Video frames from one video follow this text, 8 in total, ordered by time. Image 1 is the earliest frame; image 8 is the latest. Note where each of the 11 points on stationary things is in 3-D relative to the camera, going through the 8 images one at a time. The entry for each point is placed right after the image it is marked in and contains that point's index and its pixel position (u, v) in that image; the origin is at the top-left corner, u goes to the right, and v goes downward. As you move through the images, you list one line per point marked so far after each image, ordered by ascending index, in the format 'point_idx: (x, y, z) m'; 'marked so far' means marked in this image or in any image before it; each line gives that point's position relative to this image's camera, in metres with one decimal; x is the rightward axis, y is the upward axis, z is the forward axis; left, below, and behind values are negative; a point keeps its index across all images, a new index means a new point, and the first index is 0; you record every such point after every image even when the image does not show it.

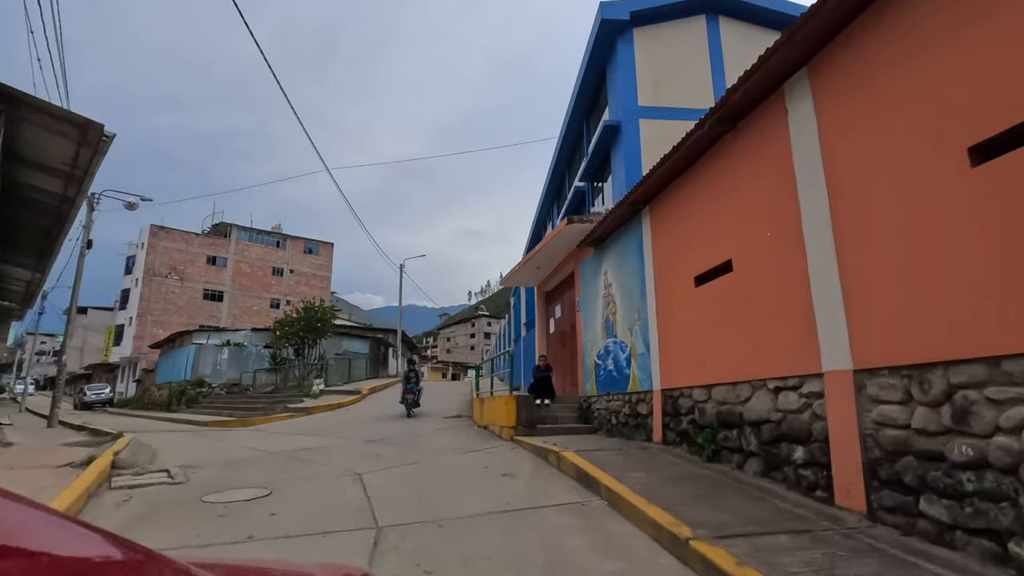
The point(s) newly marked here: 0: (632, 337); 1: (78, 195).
0: (+1.5, -0.6, +6.6) m
1: (-7.4, +1.6, +9.3) m
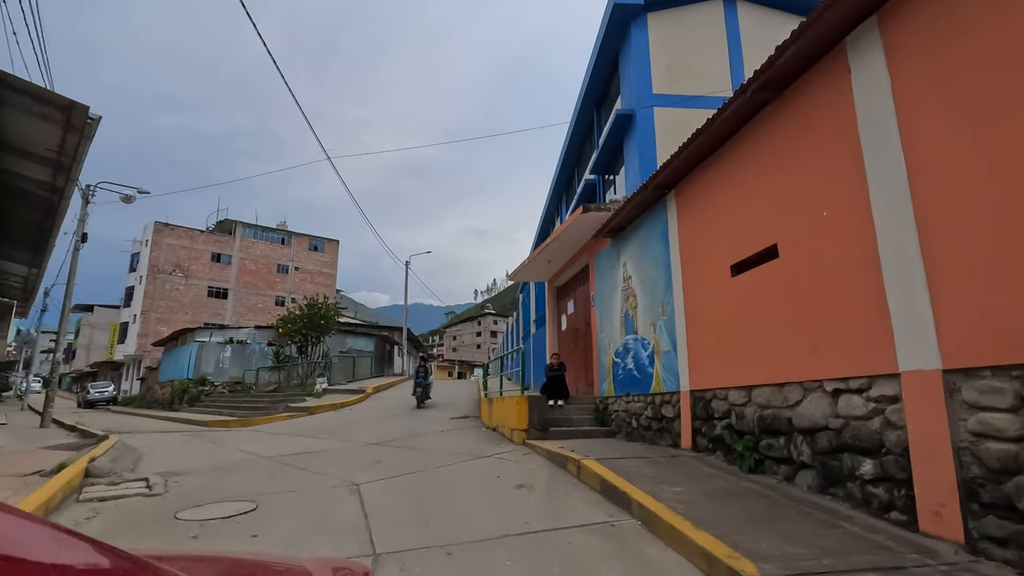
0: (+1.6, -0.5, +6.0) m
1: (-7.3, +1.7, +8.8) m
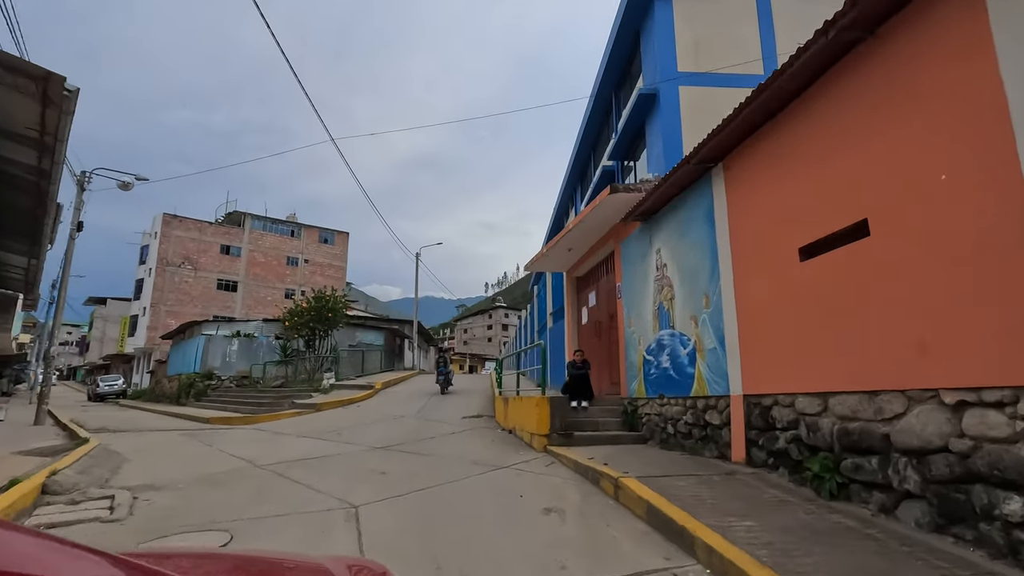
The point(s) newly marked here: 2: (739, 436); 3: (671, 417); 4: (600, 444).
0: (+1.8, -0.4, +5.3) m
1: (-7.0, +1.8, +8.2) m
2: (+1.9, -1.2, +4.5) m
3: (+1.7, -1.4, +5.8) m
4: (+1.0, -1.8, +6.3) m
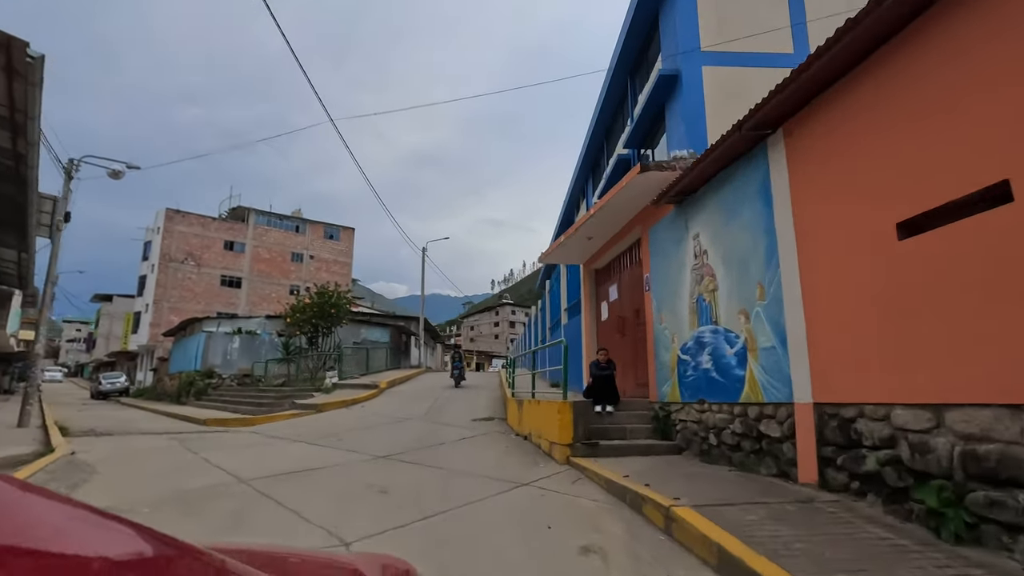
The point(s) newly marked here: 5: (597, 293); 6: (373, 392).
0: (+2.0, -0.3, +4.5) m
1: (-6.8, +1.9, +7.6) m
2: (+2.1, -1.1, +3.7) m
3: (+1.9, -1.3, +5.1) m
4: (+1.2, -1.7, +5.6) m
5: (+1.5, -0.1, +9.4) m
6: (-3.6, -2.7, +13.9) m
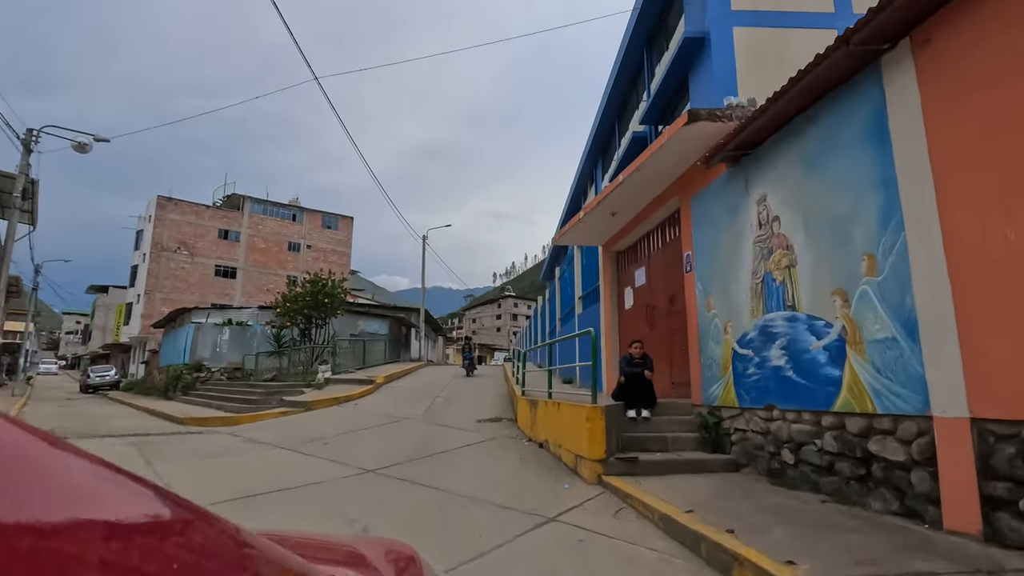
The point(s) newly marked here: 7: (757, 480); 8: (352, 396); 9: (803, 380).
0: (+2.1, -0.1, +3.4) m
1: (-6.6, +2.2, +6.4) m
2: (+2.2, -1.0, +2.6) m
3: (+2.0, -1.1, +4.0) m
4: (+1.4, -1.5, +4.5) m
5: (+1.7, +0.2, +8.3) m
6: (-3.4, -2.4, +12.8) m
7: (+1.9, -1.5, +4.1) m
8: (-3.5, -2.4, +11.9) m
9: (+2.1, -0.6, +3.8) m
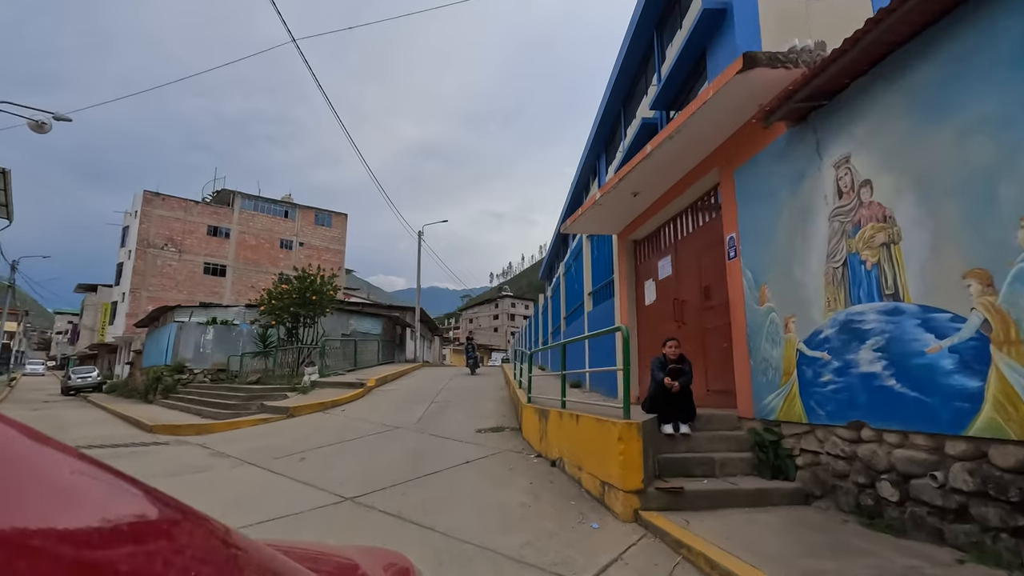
0: (+2.2, 0.0, +2.5) m
1: (-6.6, +2.3, +5.5) m
2: (+2.3, -0.9, +1.7) m
3: (+2.1, -1.0, +3.0) m
4: (+1.5, -1.4, +3.6) m
5: (+1.7, +0.3, +7.4) m
6: (-3.4, -2.3, +11.9) m
7: (+2.0, -1.4, +3.2) m
8: (-3.5, -2.3, +10.9) m
9: (+2.1, -0.5, +2.9) m
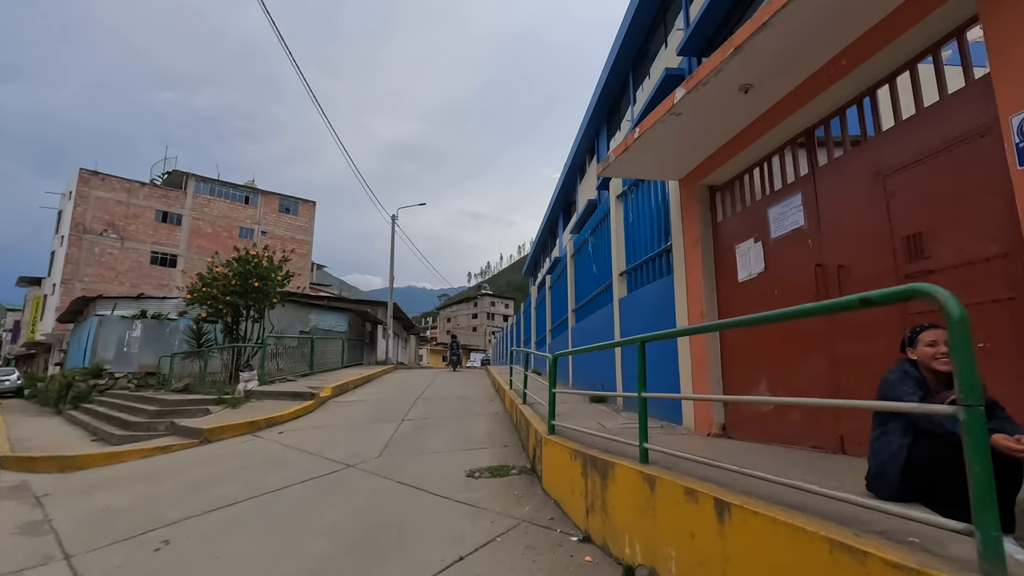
0: (+2.6, +0.2, 0.0) m
1: (-6.3, +2.6, +2.6) m
2: (+2.6, -0.6, -0.8) m
3: (+2.4, -0.7, +0.5) m
4: (+1.7, -1.2, +1.0) m
5: (+1.9, +0.5, +4.8) m
6: (-3.5, -2.0, +9.1) m
7: (+2.3, -1.1, +0.7) m
8: (-3.5, -2.0, +8.1) m
9: (+2.5, -0.3, +0.4) m
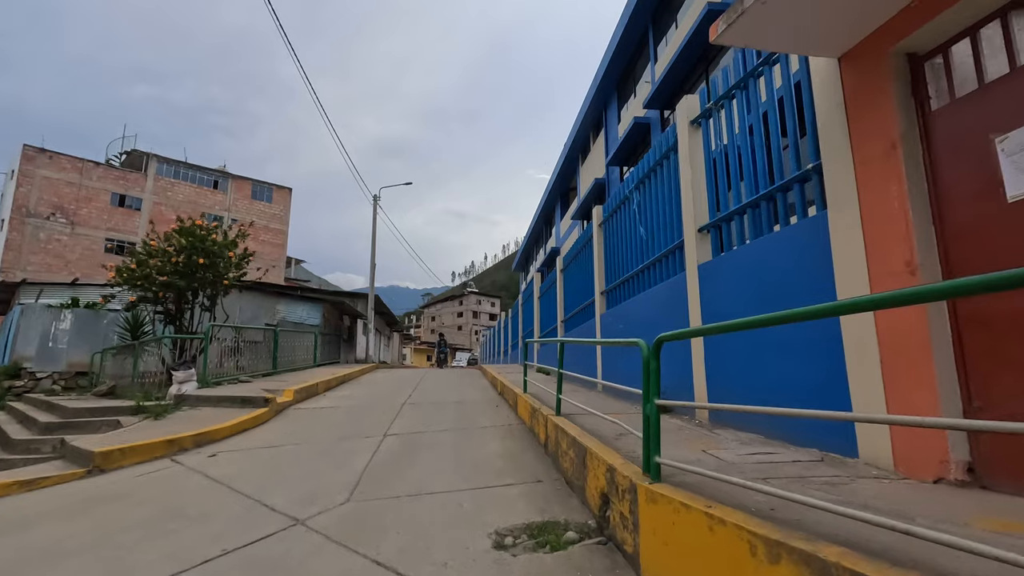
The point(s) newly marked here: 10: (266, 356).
0: (+3.1, +0.6, -2.0) m
1: (-5.9, +3.0, +0.3) m
2: (+3.2, -0.3, -2.8) m
3: (+2.9, -0.4, -1.5) m
4: (+2.2, -0.8, -1.0) m
5: (+2.2, +0.9, +2.8) m
6: (-3.3, -1.6, +6.9) m
7: (+2.7, -0.8, -1.4) m
8: (-3.3, -1.6, +5.9) m
9: (+2.9, +0.1, -1.7) m
10: (-5.2, -1.4, +11.3) m
